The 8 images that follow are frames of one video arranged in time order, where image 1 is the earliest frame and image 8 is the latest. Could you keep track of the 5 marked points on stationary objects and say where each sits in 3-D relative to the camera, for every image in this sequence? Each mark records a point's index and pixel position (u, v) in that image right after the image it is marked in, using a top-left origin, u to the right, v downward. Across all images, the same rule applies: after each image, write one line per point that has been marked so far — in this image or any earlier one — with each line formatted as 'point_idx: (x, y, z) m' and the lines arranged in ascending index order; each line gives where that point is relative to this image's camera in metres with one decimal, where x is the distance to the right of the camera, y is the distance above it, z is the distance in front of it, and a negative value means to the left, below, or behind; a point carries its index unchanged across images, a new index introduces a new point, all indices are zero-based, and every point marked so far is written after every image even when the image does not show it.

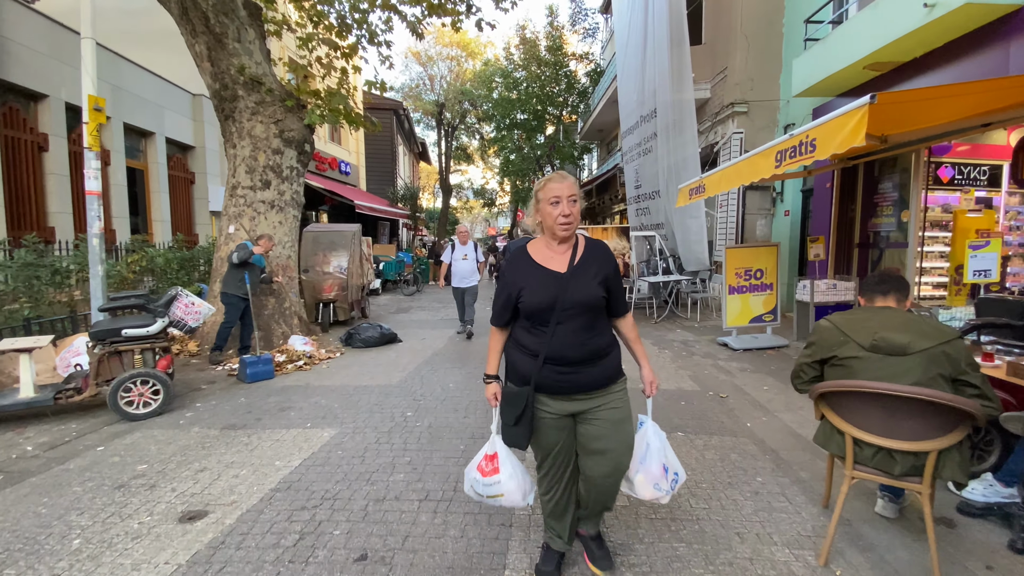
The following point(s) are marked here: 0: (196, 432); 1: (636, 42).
0: (-2.8, -1.3, +4.3) m
1: (+3.3, +6.5, +12.8) m
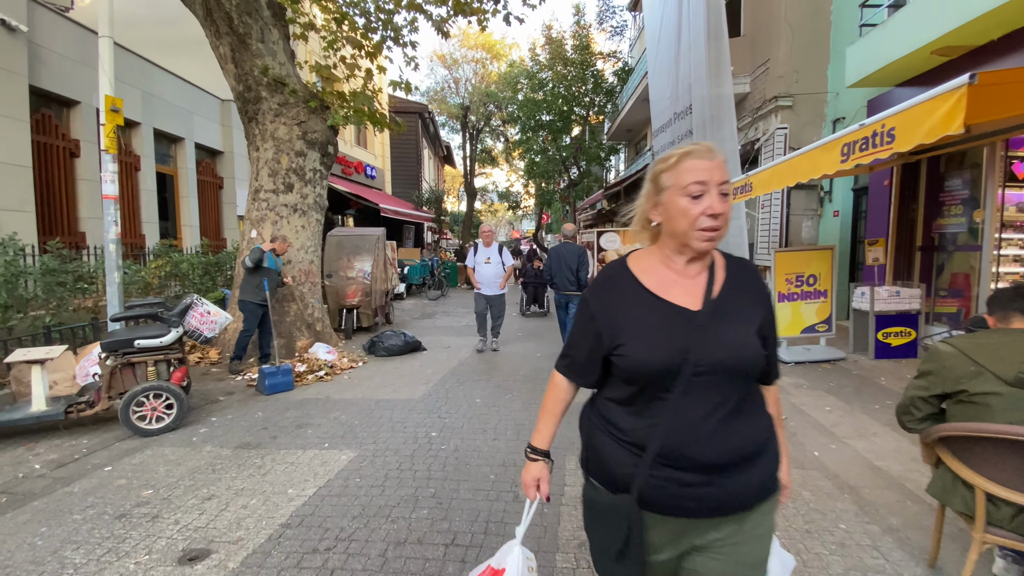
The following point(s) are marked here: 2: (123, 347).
0: (-2.5, -1.4, +4.0) m
1: (+4.0, +6.4, +12.3) m
2: (-3.5, -0.5, +4.4) m
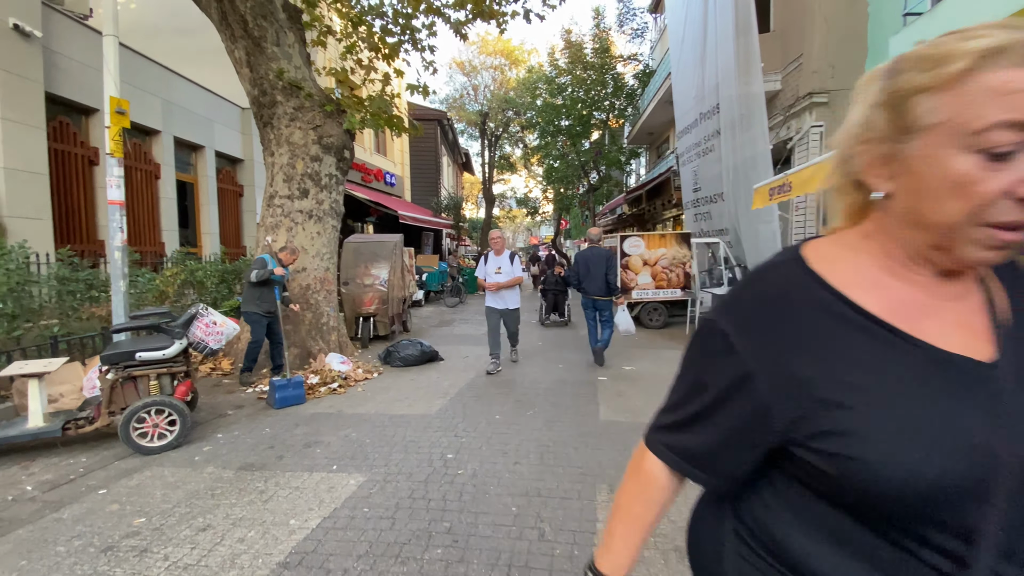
0: (-2.3, -1.4, +3.7) m
1: (+4.5, +6.2, +11.9) m
2: (-3.3, -0.6, +4.1) m
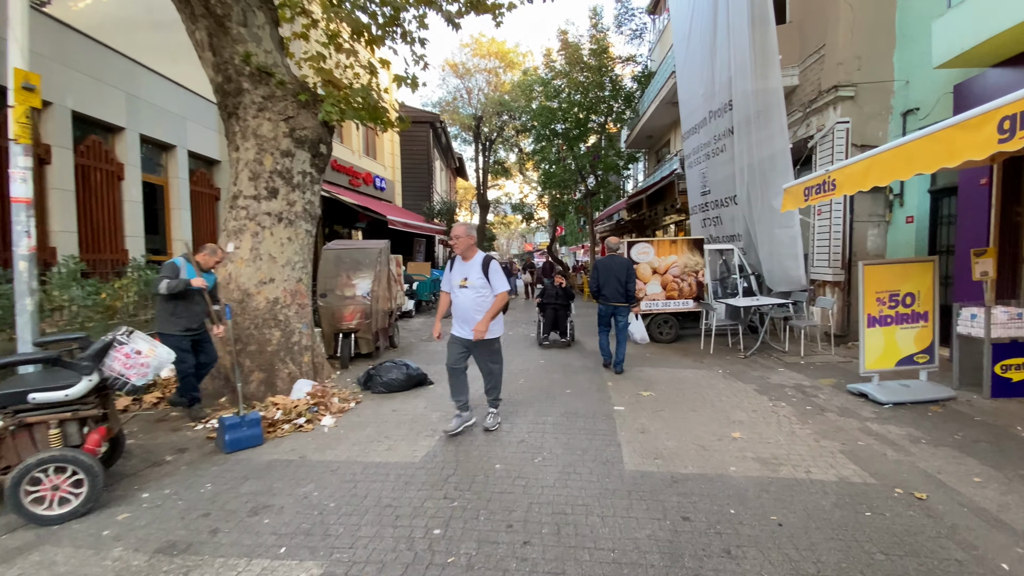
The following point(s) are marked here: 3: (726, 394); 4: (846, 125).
0: (-2.3, -1.6, +2.8) m
1: (+4.4, +6.0, +11.1) m
2: (-3.3, -0.8, +3.2) m
3: (+2.6, -1.3, +5.9) m
4: (+5.9, +2.9, +8.6) m
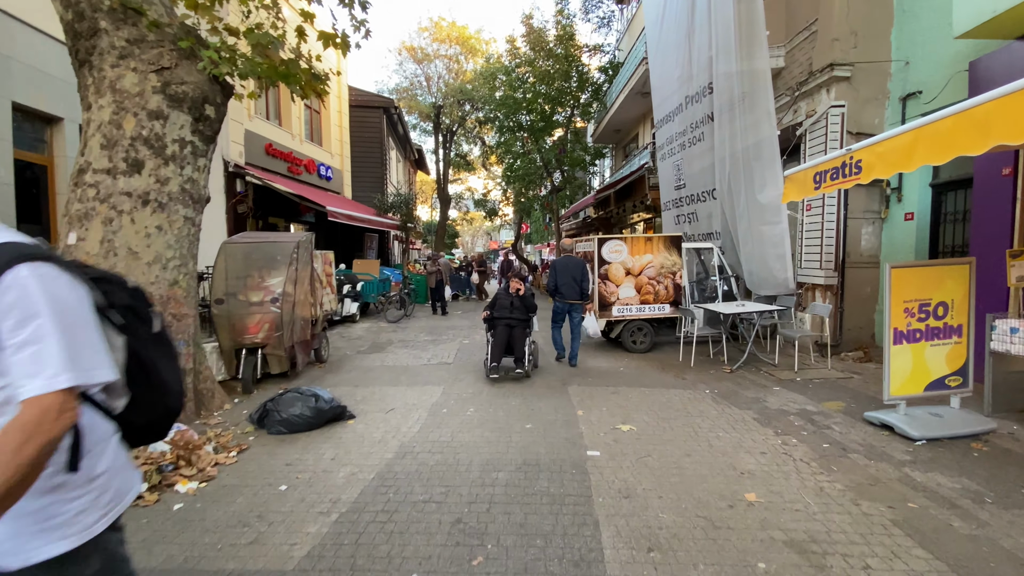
0: (-2.6, -1.6, +1.3) m
1: (+3.5, +5.9, +10.0) m
2: (-3.6, -0.8, +1.6) m
3: (+2.1, -1.4, +4.8) m
4: (+5.2, +2.8, +7.6) m
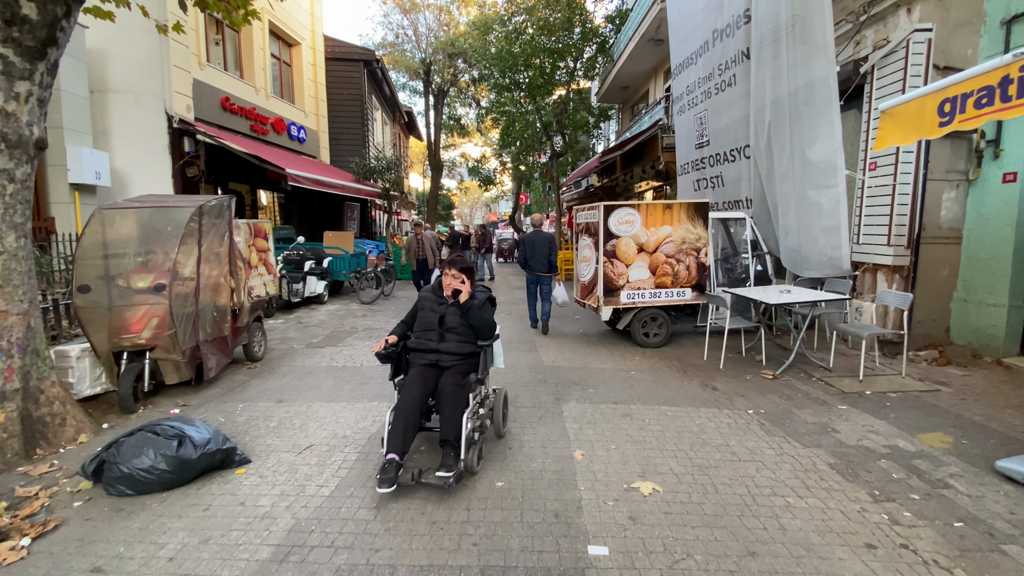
0: (-2.9, -1.7, -0.2) m
1: (+3.3, +6.3, +8.0) m
2: (-3.9, -0.9, 0.0) m
3: (+1.8, -1.3, +3.2) m
4: (+5.0, +3.0, +5.8) m
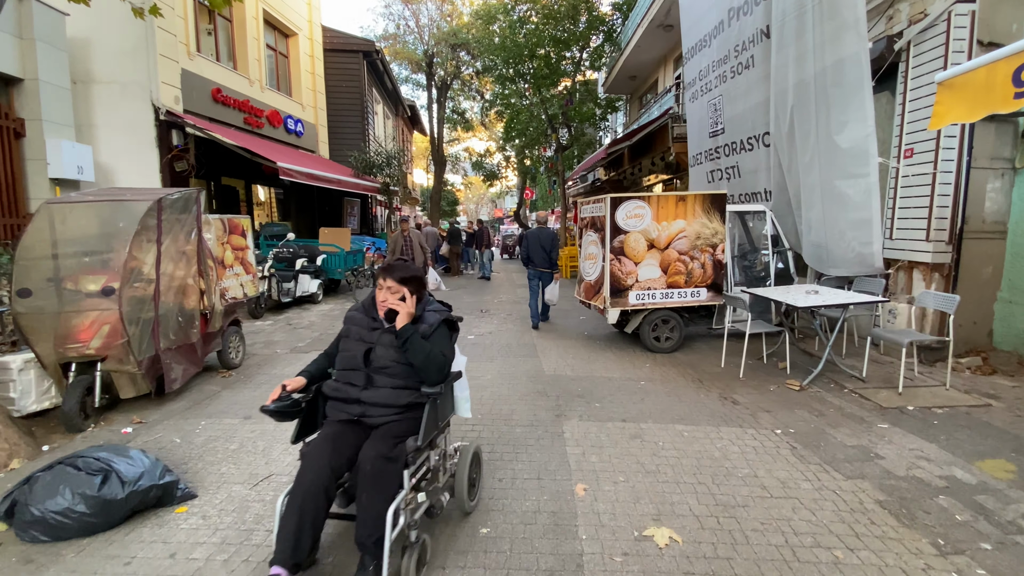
0: (-3.0, -1.8, -0.7) m
1: (+3.3, +6.3, +7.4) m
2: (-4.0, -1.0, -0.4) m
3: (+1.8, -1.3, +2.7) m
4: (+4.9, +3.0, +5.2) m
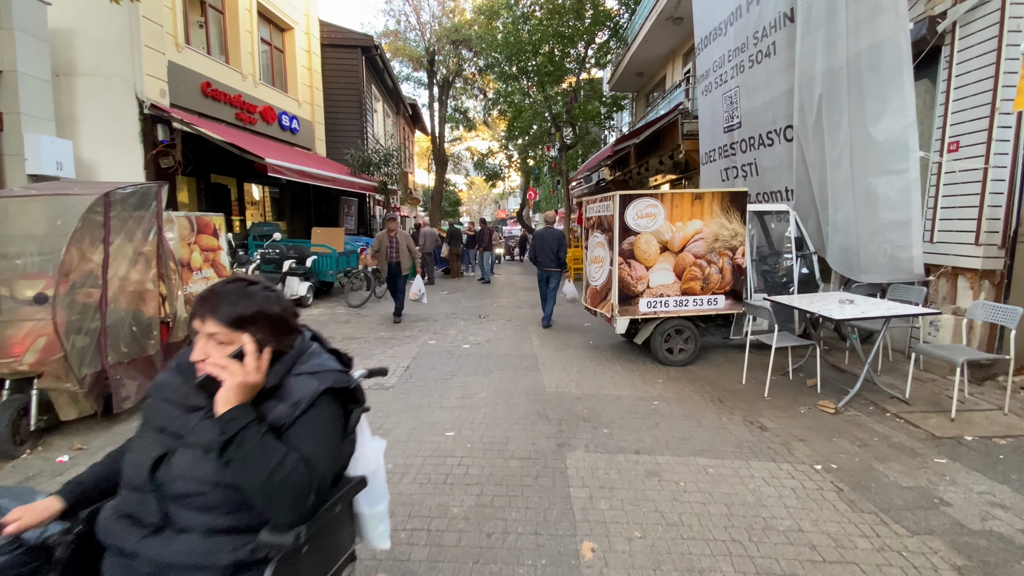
0: (-3.0, -1.8, -1.2) m
1: (+3.4, +6.2, +6.8) m
2: (-4.0, -1.0, -1.0) m
3: (+1.7, -1.4, +2.1) m
4: (+4.9, +2.9, +4.6) m
